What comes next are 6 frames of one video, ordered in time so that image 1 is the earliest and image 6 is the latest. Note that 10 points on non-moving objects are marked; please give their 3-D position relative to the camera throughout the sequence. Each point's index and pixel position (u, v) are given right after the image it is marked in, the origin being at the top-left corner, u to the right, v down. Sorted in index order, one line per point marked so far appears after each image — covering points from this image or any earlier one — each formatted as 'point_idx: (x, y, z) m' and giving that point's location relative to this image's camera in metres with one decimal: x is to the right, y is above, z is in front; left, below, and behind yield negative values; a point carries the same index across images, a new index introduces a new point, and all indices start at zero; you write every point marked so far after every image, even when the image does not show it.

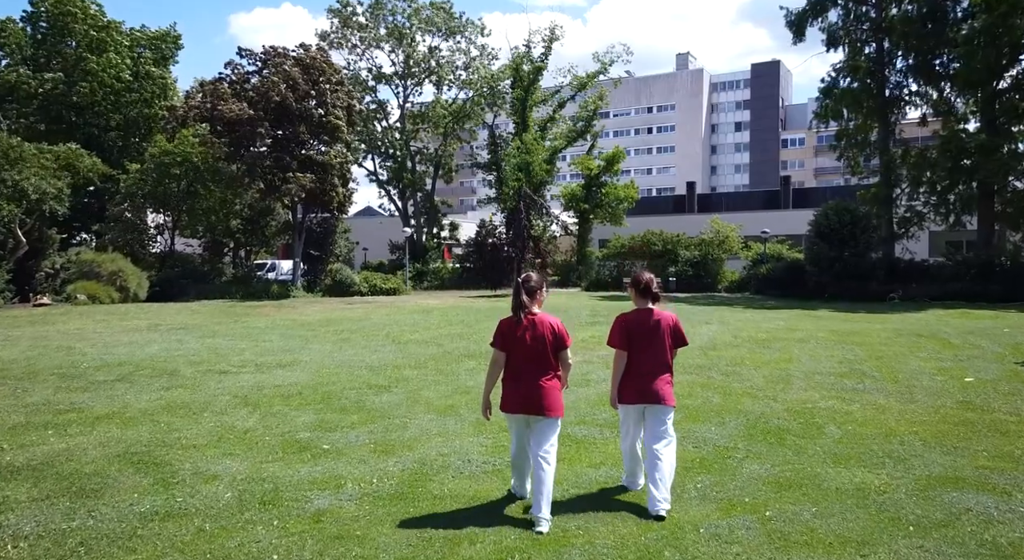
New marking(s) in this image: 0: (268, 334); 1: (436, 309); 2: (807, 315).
0: (-4.3, -1.0, +13.4) m
1: (-2.0, -0.8, +19.9) m
2: (+6.8, -0.8, +17.6) m
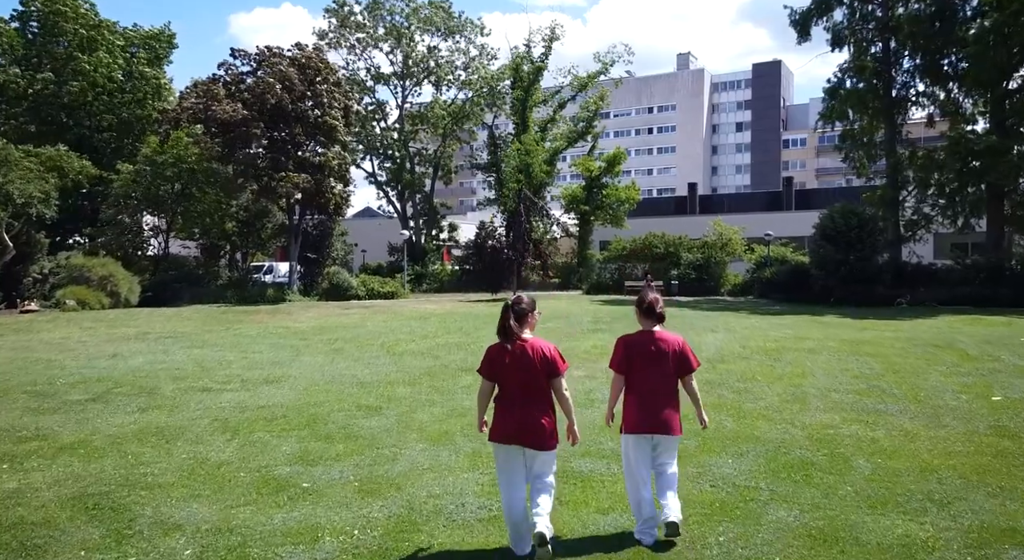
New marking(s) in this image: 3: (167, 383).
0: (-4.3, -1.1, +12.9) m
1: (-2.0, -0.9, +19.4) m
2: (+6.8, -0.9, +17.2) m
3: (-3.8, -1.1, +8.5) m
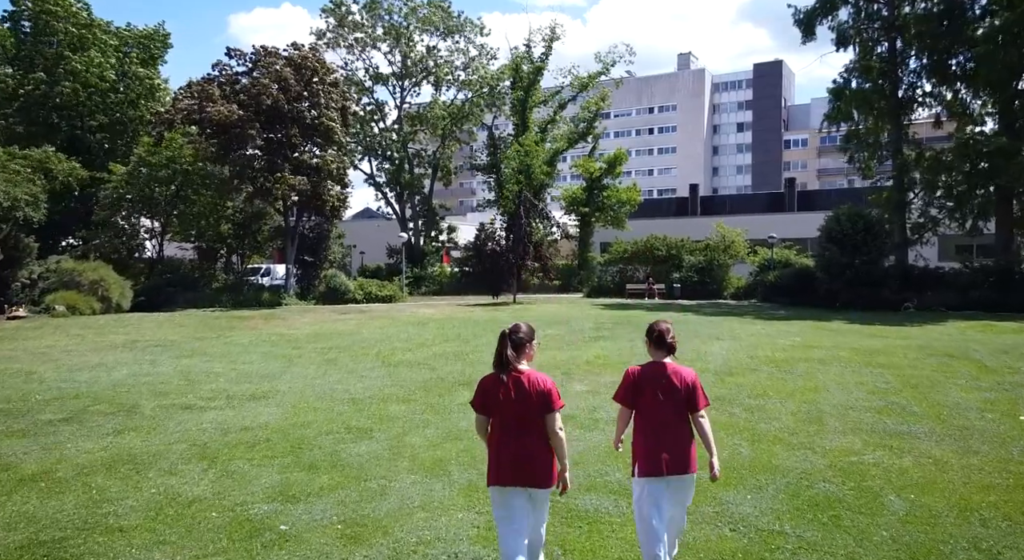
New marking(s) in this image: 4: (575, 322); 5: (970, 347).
0: (-4.3, -1.2, +12.5) m
1: (-2.0, -1.0, +19.0) m
2: (+6.8, -1.1, +16.7) m
3: (-3.8, -1.3, +8.0) m
4: (+1.5, -1.0, +18.5) m
5: (+7.7, -1.1, +12.7) m
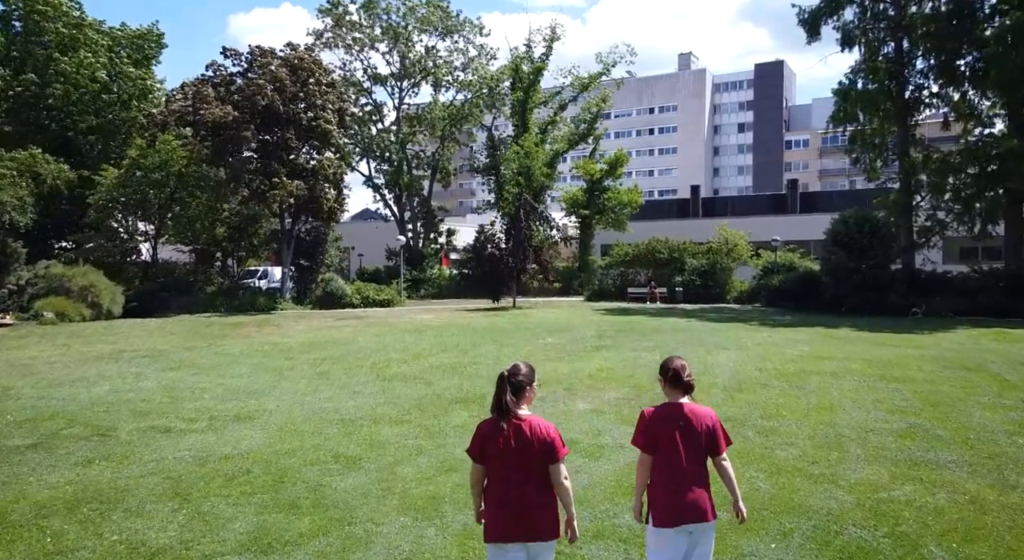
0: (-4.3, -1.3, +12.0) m
1: (-2.0, -1.2, +18.6) m
2: (+6.8, -1.2, +16.3) m
3: (-3.8, -1.4, +7.6) m
4: (+1.5, -1.2, +18.1) m
5: (+7.6, -1.3, +12.3) m
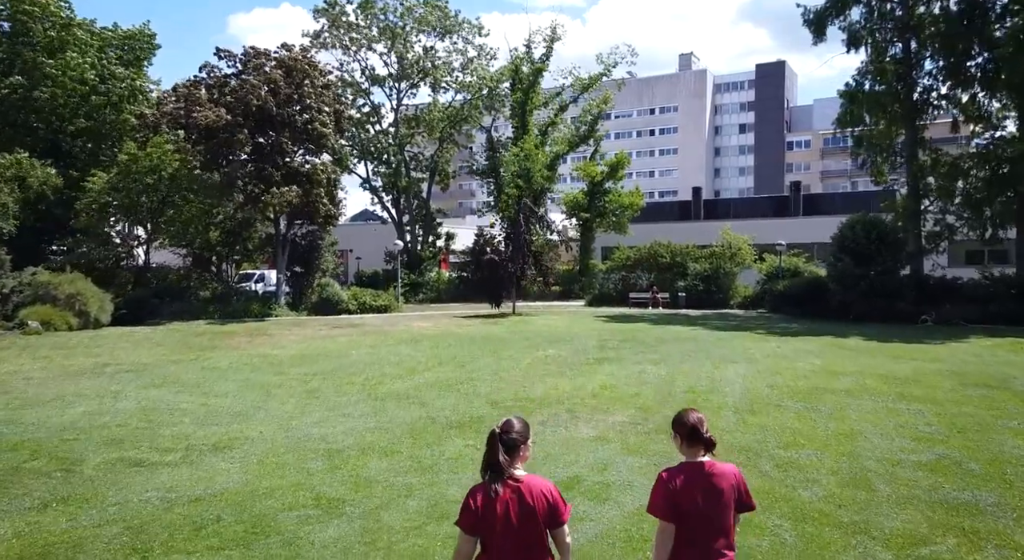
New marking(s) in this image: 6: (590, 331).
0: (-4.3, -1.5, +11.5) m
1: (-2.0, -1.4, +18.0) m
2: (+6.8, -1.4, +15.8) m
3: (-3.9, -1.6, +7.0) m
4: (+1.5, -1.4, +17.5) m
5: (+7.6, -1.5, +11.7) m
6: (+2.0, -1.3, +19.4) m
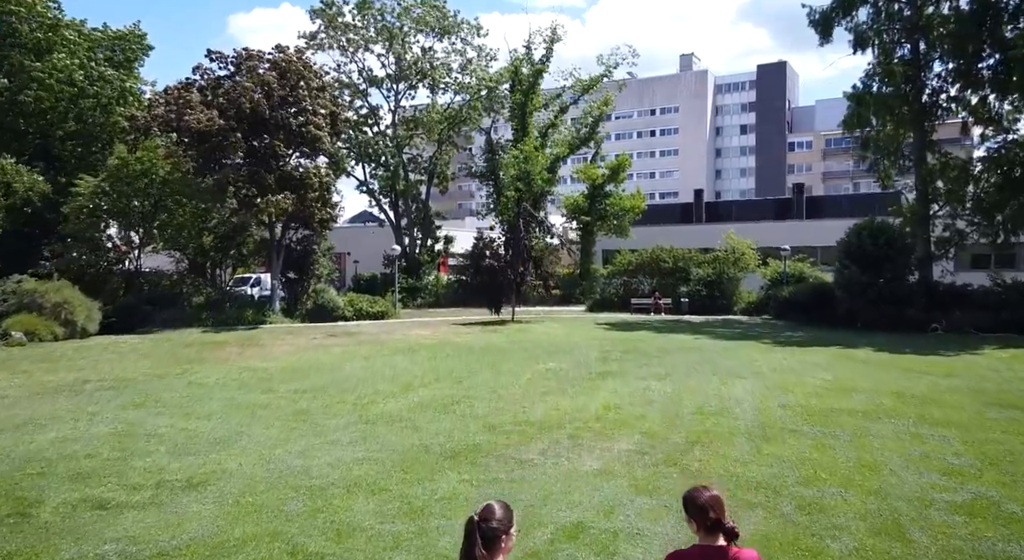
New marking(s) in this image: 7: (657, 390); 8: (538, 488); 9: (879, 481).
0: (-4.3, -1.7, +10.9) m
1: (-2.0, -1.6, +17.5) m
2: (+6.8, -1.6, +15.2) m
3: (-3.9, -1.8, +6.5) m
4: (+1.5, -1.6, +17.0) m
5: (+7.6, -1.7, +11.2) m
6: (+2.0, -1.5, +18.9) m
7: (+2.3, -1.7, +11.9) m
8: (+0.2, -1.8, +6.6) m
9: (+3.3, -1.8, +6.8) m
